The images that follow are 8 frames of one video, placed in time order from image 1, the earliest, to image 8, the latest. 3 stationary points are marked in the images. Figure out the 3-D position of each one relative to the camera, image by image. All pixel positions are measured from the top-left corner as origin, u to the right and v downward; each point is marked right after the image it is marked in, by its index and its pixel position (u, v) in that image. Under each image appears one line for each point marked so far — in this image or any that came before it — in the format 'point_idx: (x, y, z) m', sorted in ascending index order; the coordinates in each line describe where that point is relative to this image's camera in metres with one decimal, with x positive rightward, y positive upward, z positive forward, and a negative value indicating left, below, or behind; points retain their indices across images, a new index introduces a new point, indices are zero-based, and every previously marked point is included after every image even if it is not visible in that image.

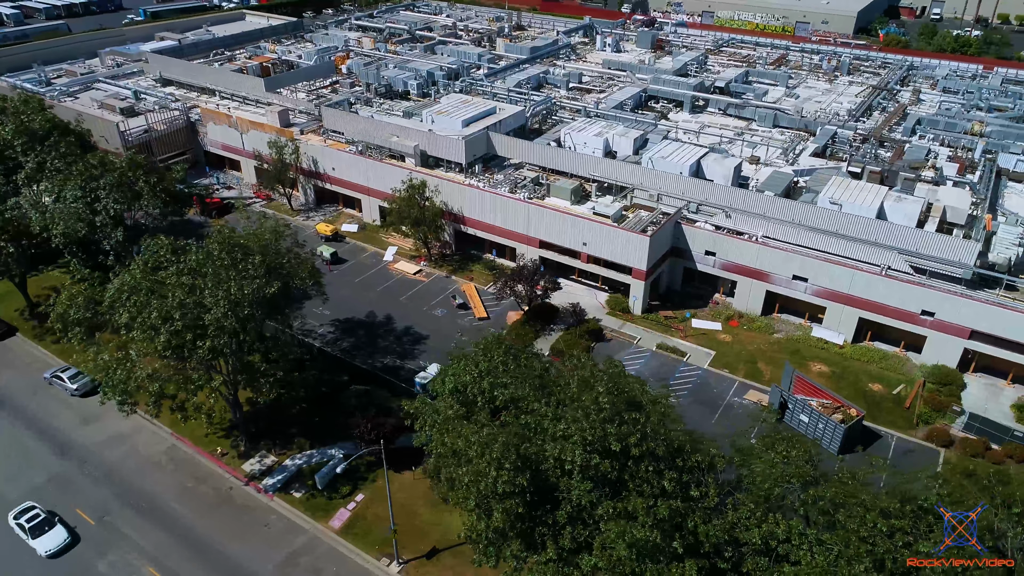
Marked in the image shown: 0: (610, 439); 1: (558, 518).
0: (+2.8, -4.2, +19.7) m
1: (+1.2, -6.0, +18.8) m
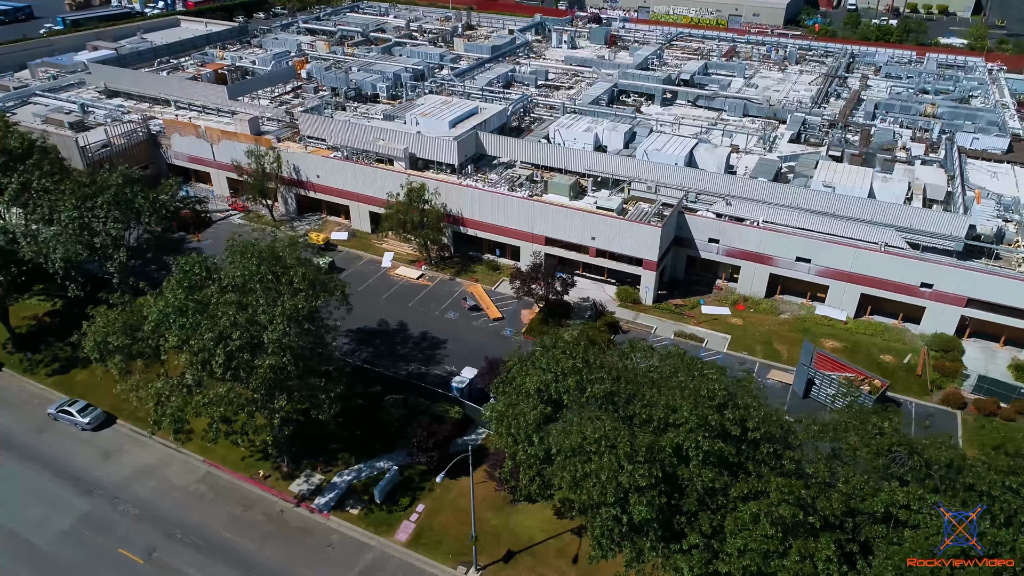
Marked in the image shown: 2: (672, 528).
0: (+6.1, -3.8, +20.1) m
1: (+4.8, -5.8, +19.1) m
2: (+4.5, -6.6, +19.6) m
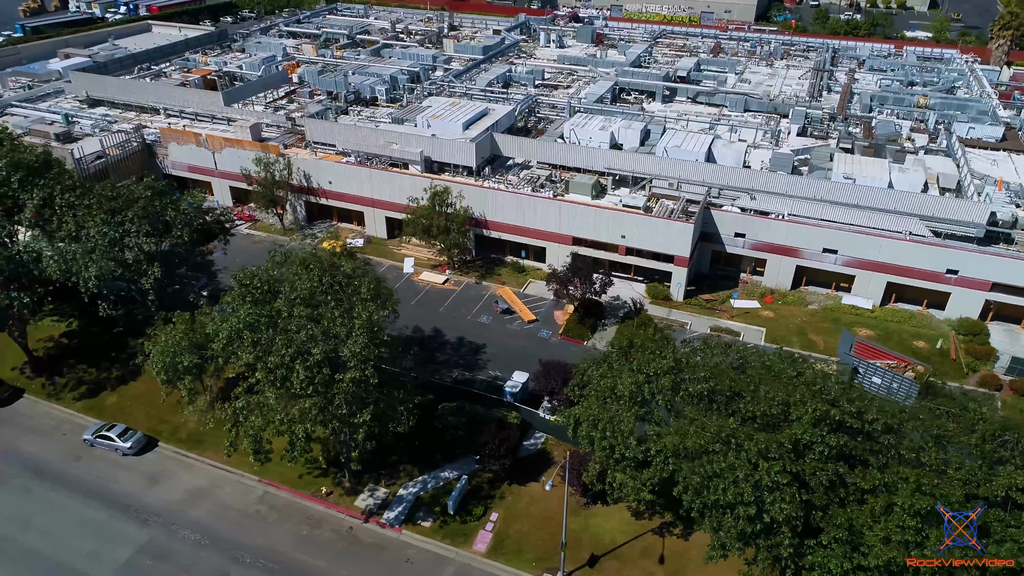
0: (+9.5, -3.7, +20.3) m
1: (+8.3, -5.7, +19.1) m
2: (+8.0, -6.5, +19.6) m
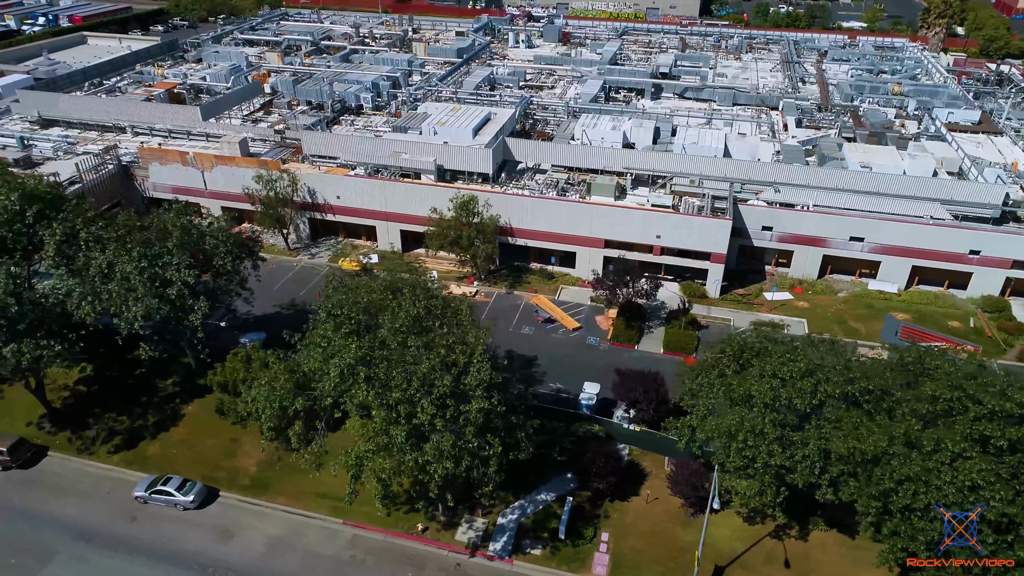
0: (+14.3, -3.4, +20.4) m
1: (+13.3, -5.5, +19.1) m
2: (+13.1, -6.3, +19.6) m
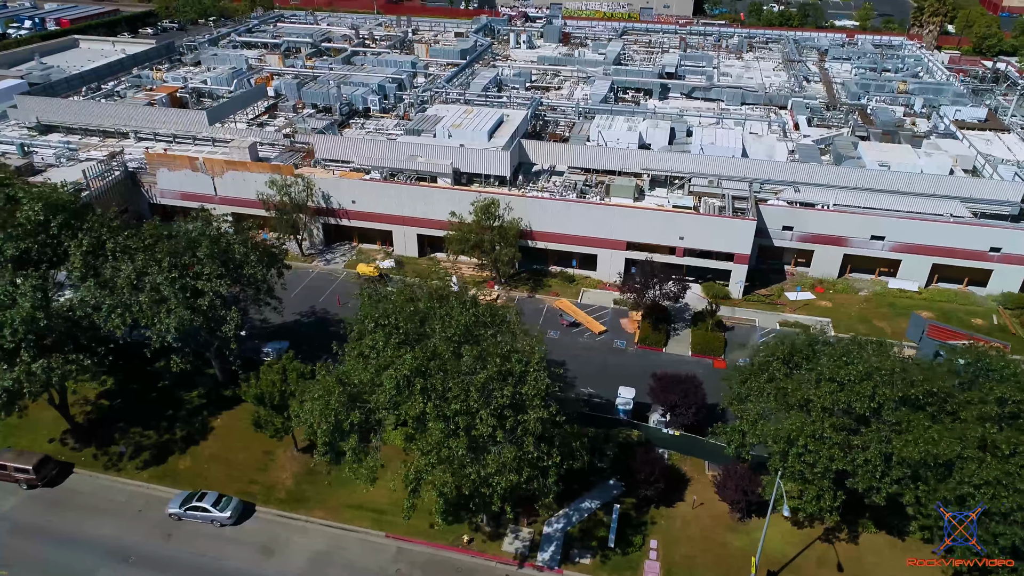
0: (+16.2, -3.4, +20.3) m
1: (+15.3, -5.5, +19.0) m
2: (+15.0, -6.4, +19.5) m
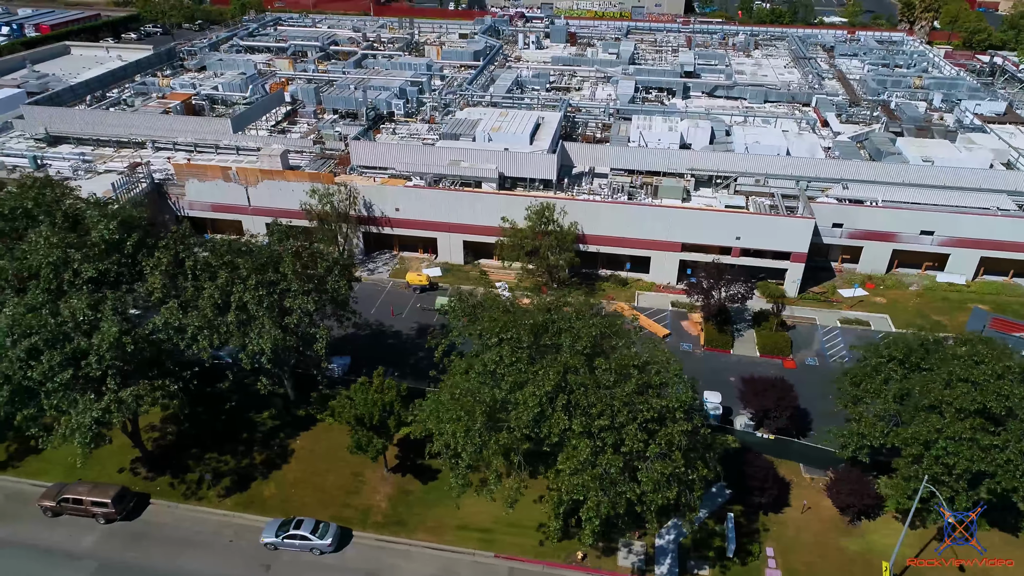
0: (+20.7, -3.3, +20.4) m
1: (+19.9, -5.4, +19.1) m
2: (+19.6, -6.2, +19.5) m
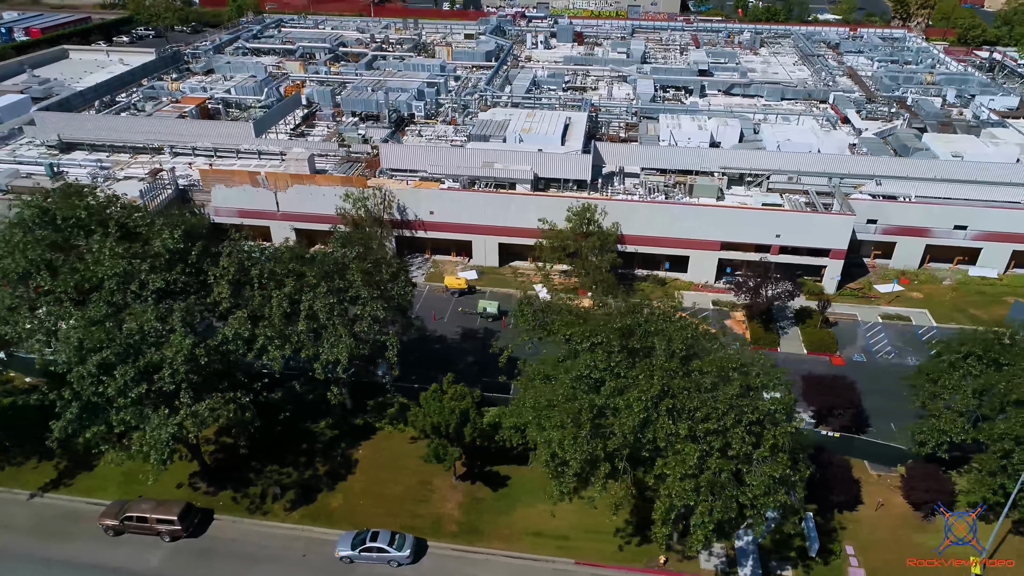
0: (+23.7, -3.0, +20.7) m
1: (+23.0, -5.1, +19.3) m
2: (+22.8, -6.0, +19.8) m
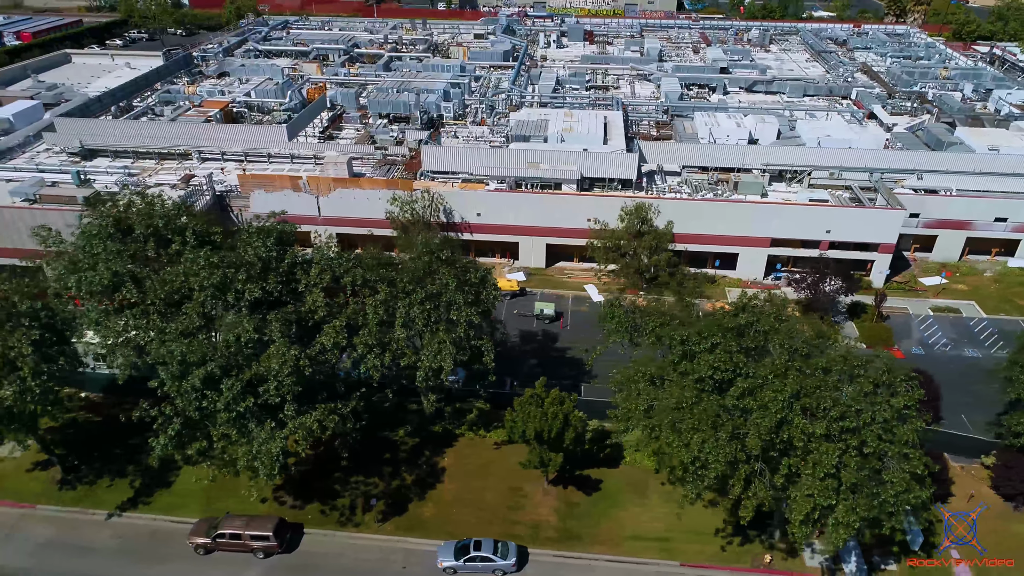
0: (+27.7, -2.5, +21.3) m
1: (+27.1, -4.7, +19.9) m
2: (+26.8, -5.5, +20.3) m
